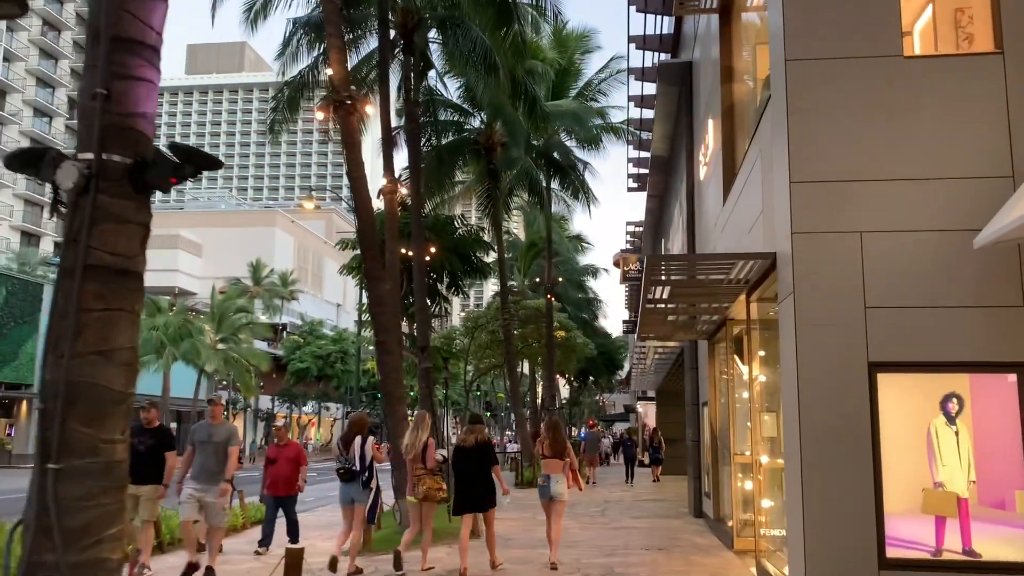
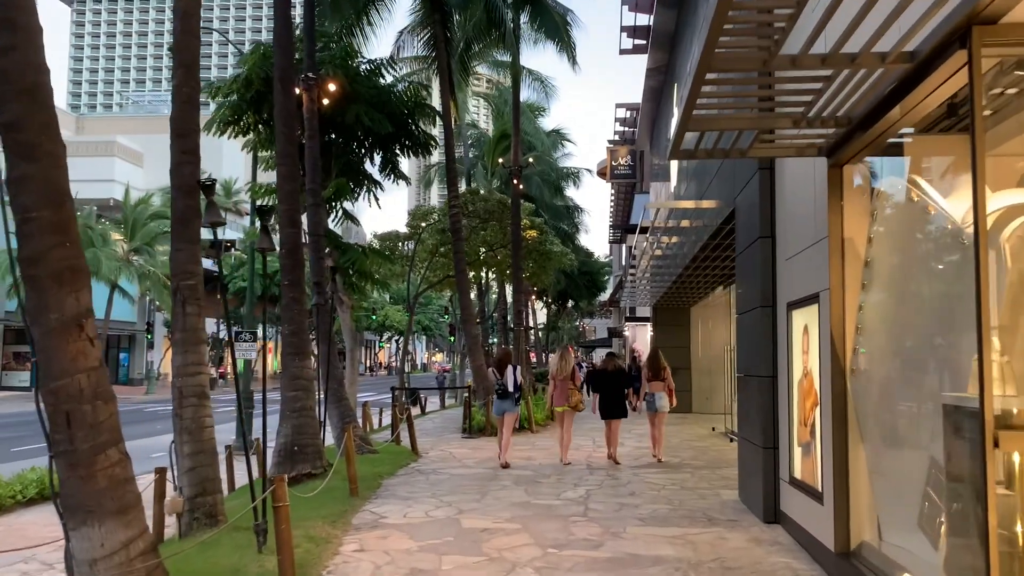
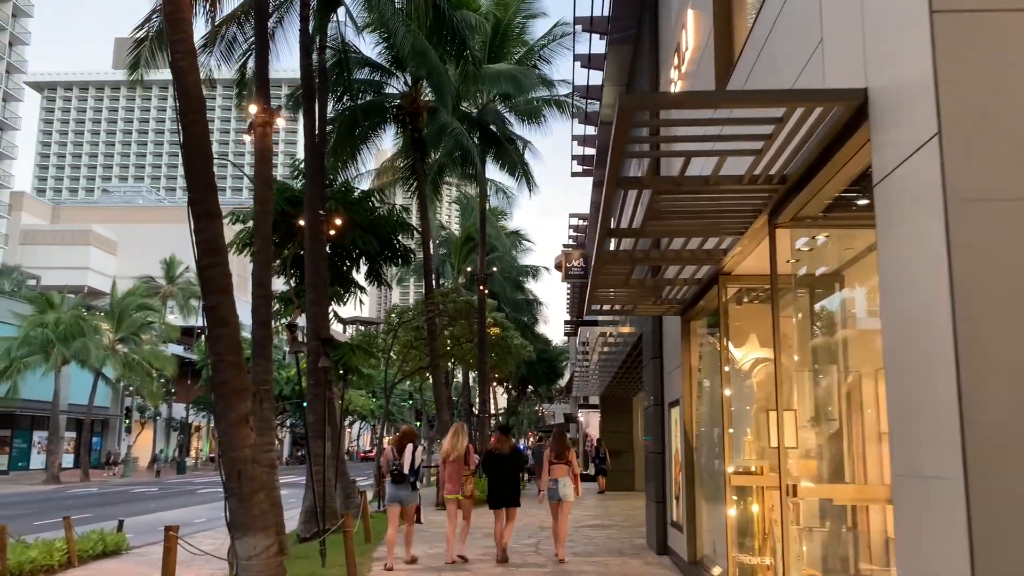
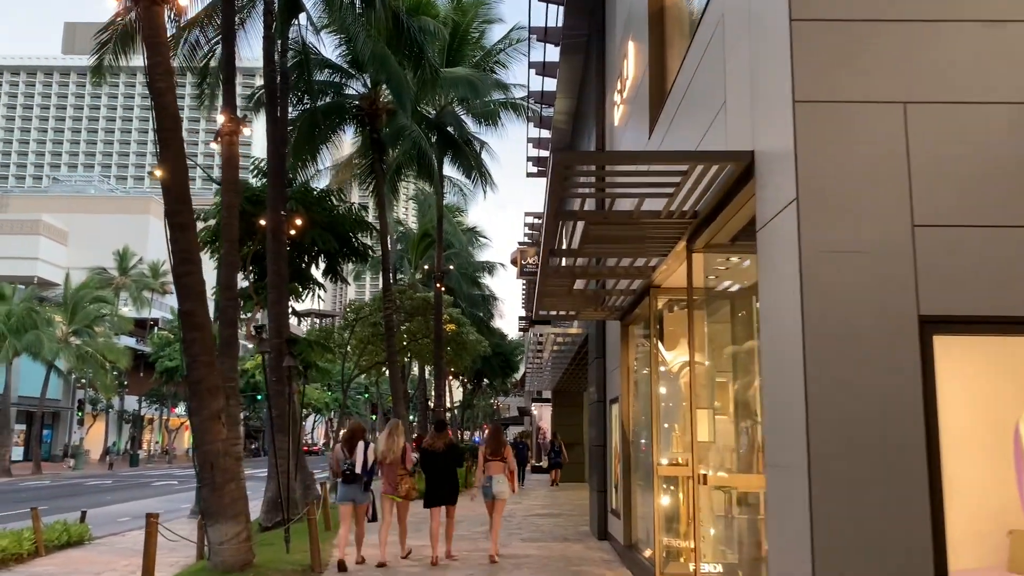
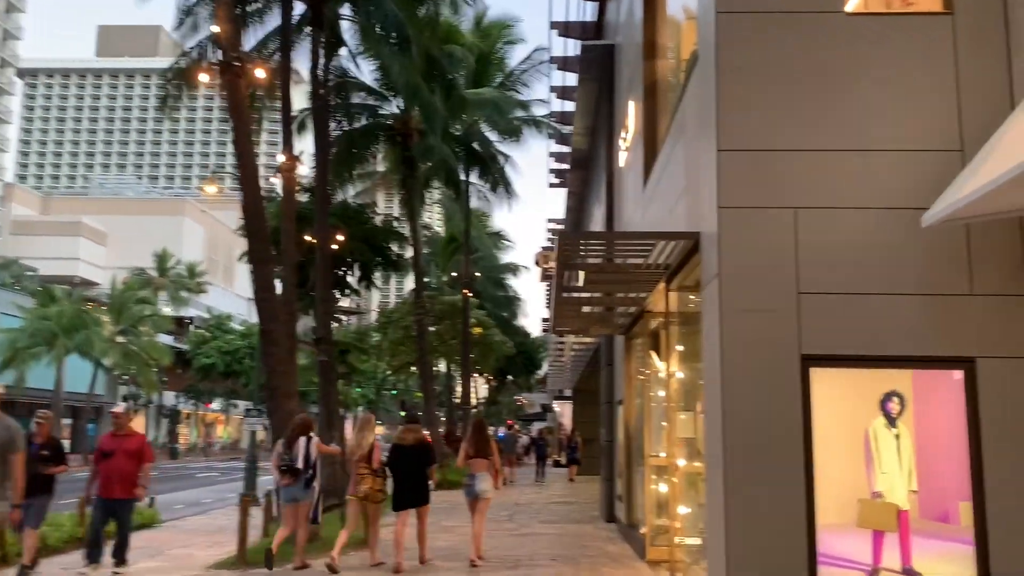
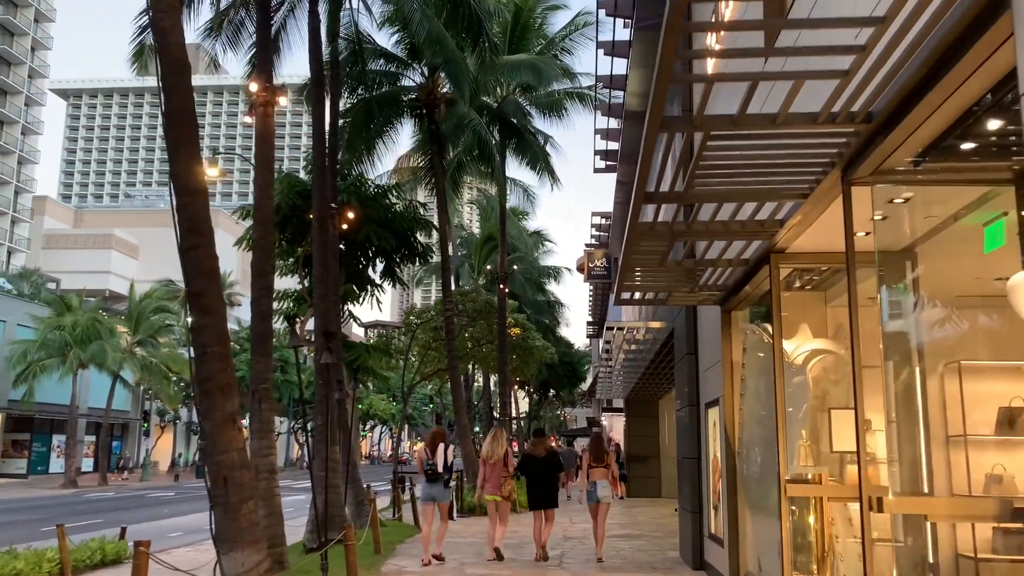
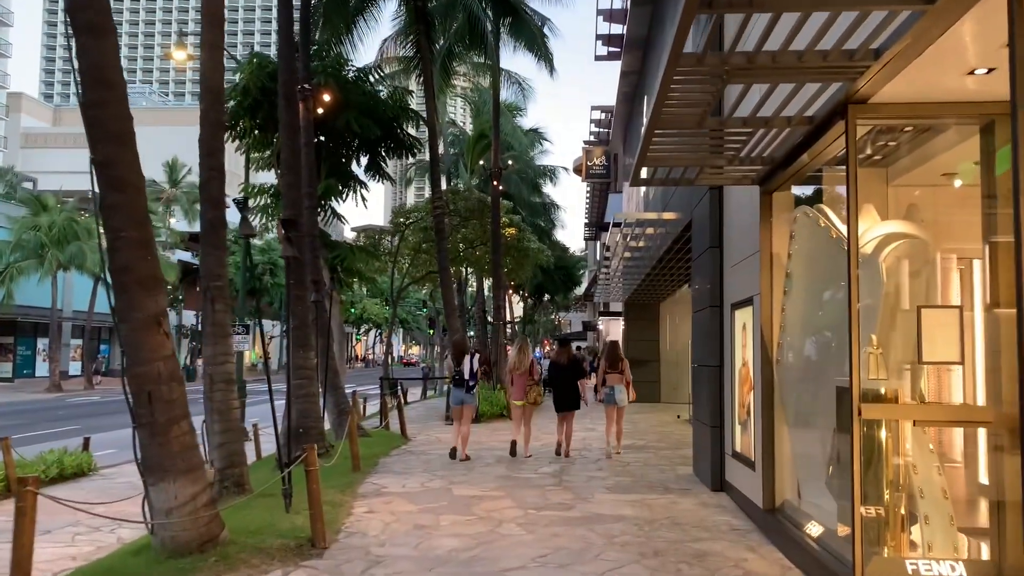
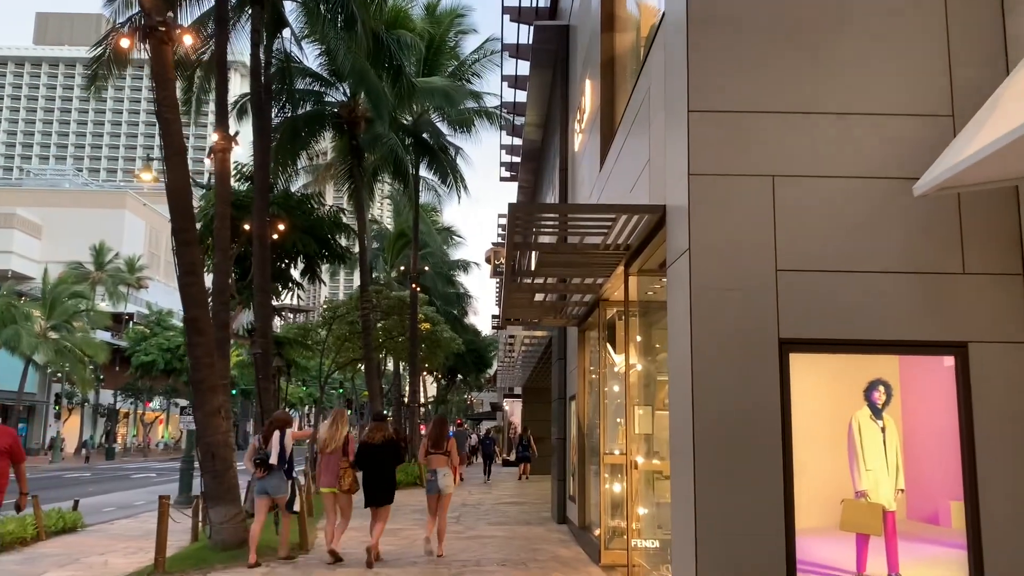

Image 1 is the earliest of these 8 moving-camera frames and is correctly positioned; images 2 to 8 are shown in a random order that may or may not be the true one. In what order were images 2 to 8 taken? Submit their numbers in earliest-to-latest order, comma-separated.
5, 8, 4, 3, 6, 7, 2
